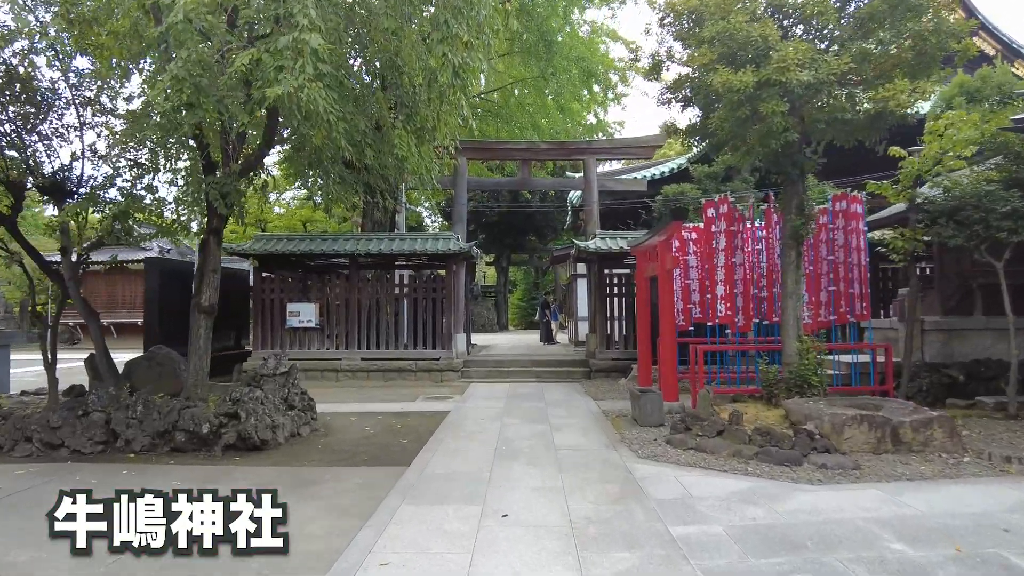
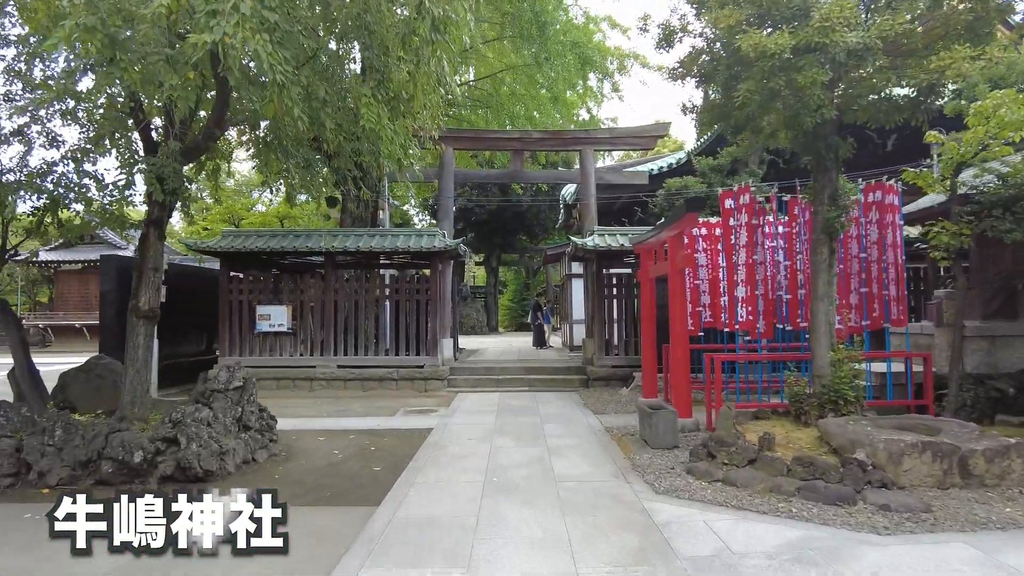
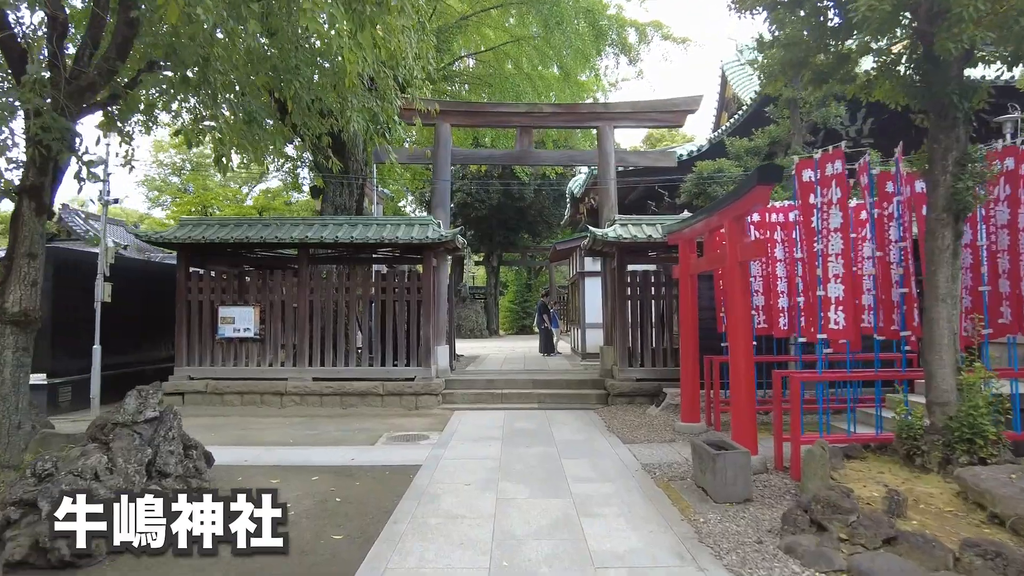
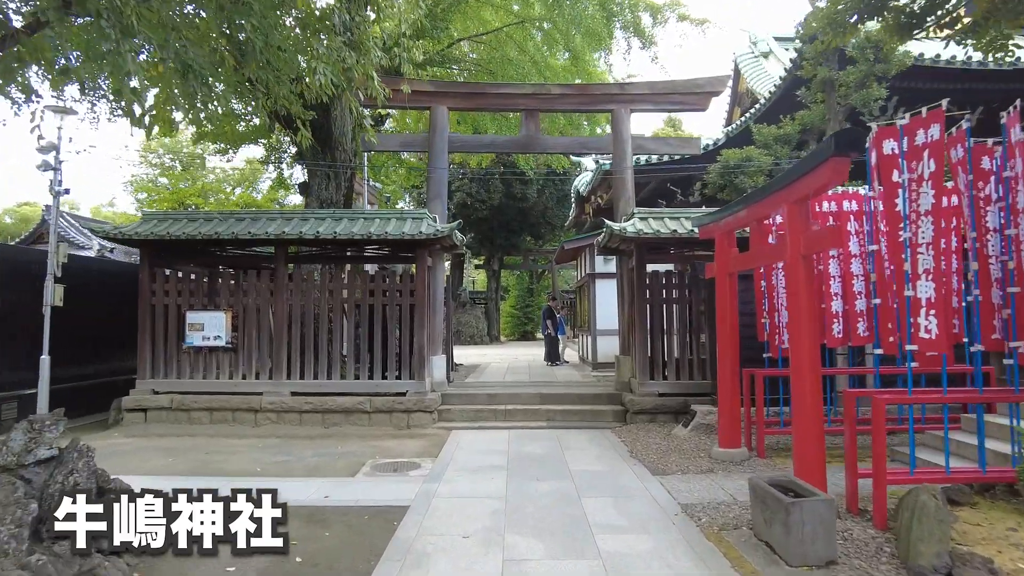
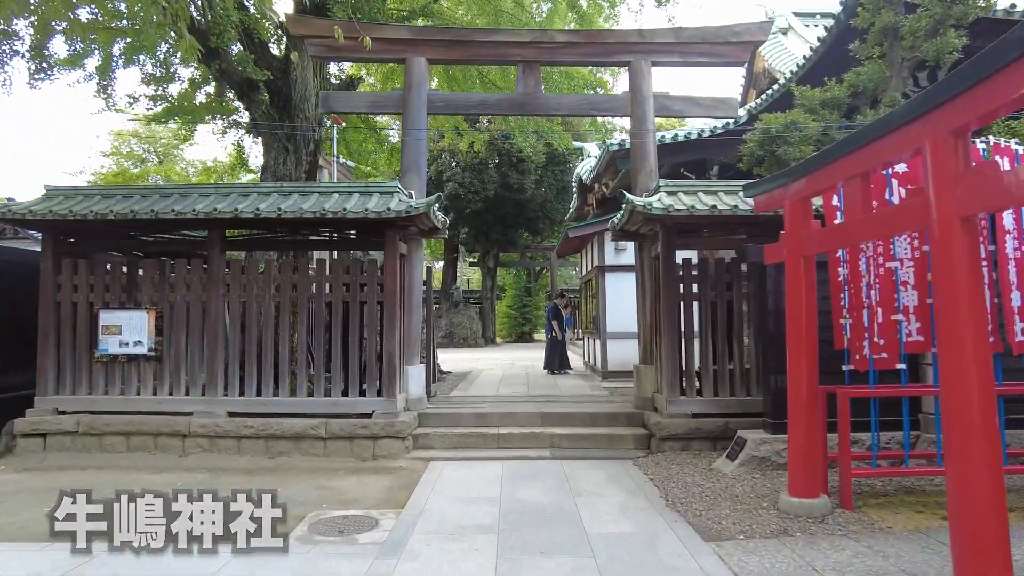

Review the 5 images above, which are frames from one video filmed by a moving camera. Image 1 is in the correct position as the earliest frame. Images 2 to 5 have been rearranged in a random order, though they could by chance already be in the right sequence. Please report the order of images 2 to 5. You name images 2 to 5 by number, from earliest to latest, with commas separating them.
2, 3, 4, 5
